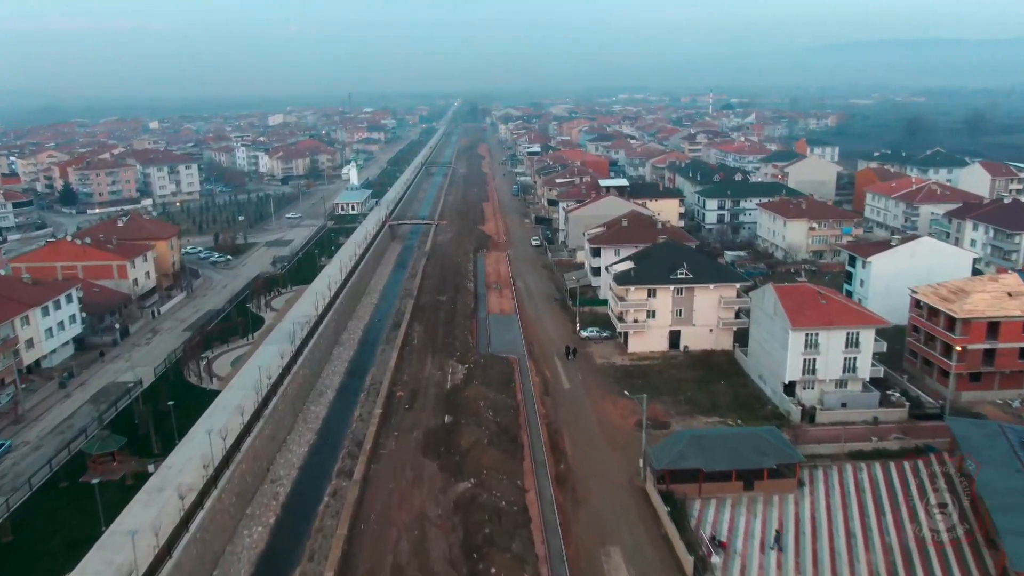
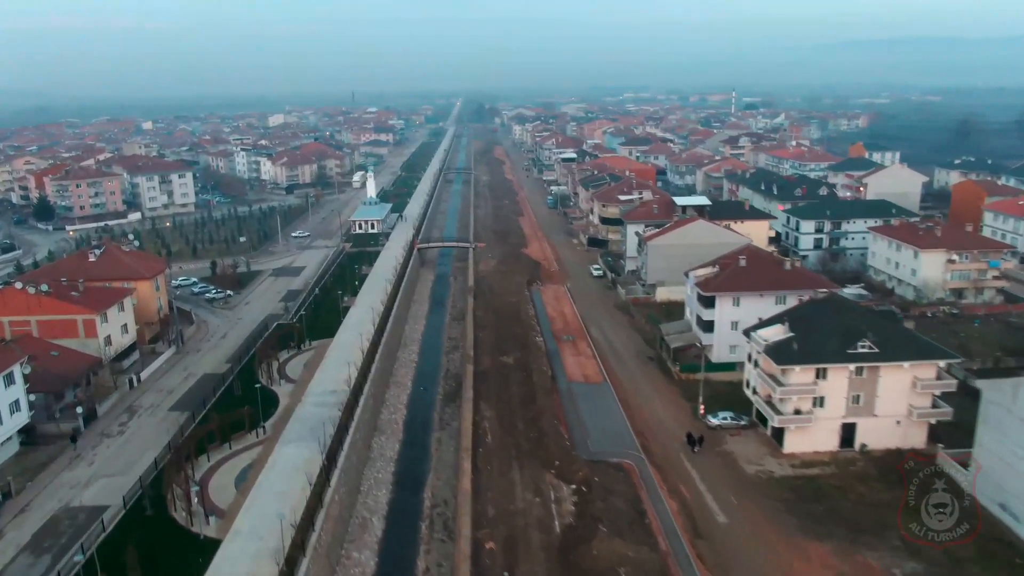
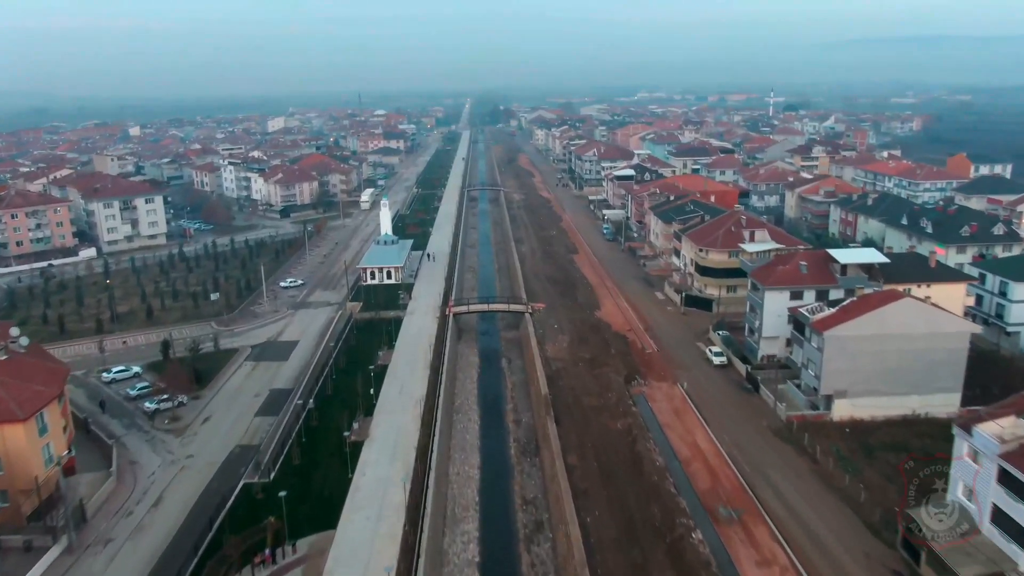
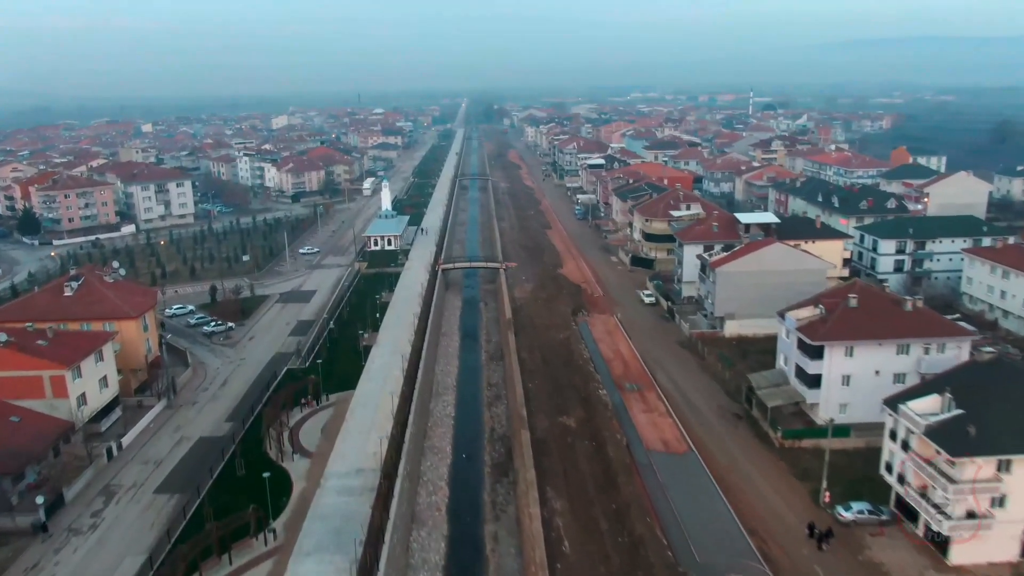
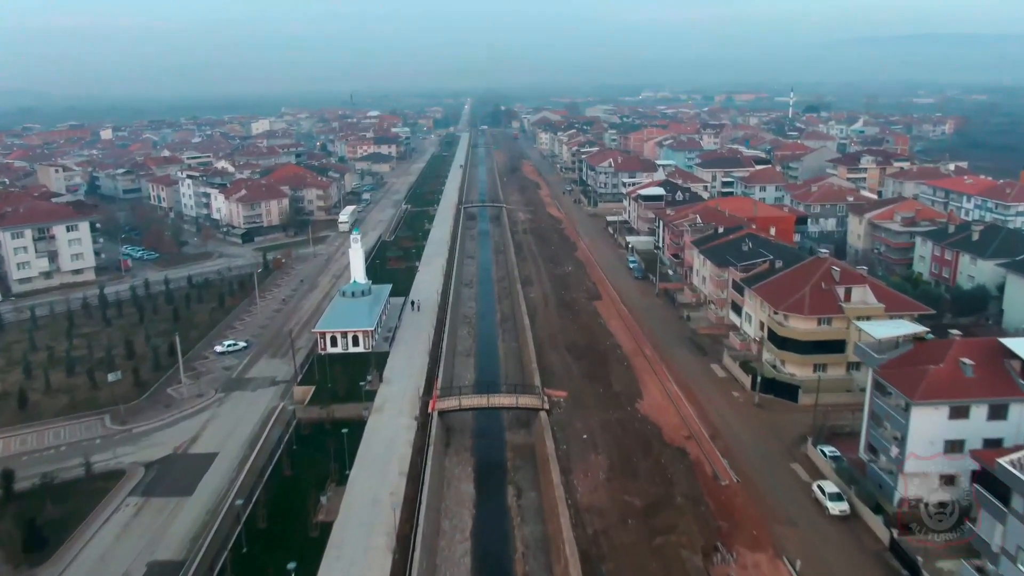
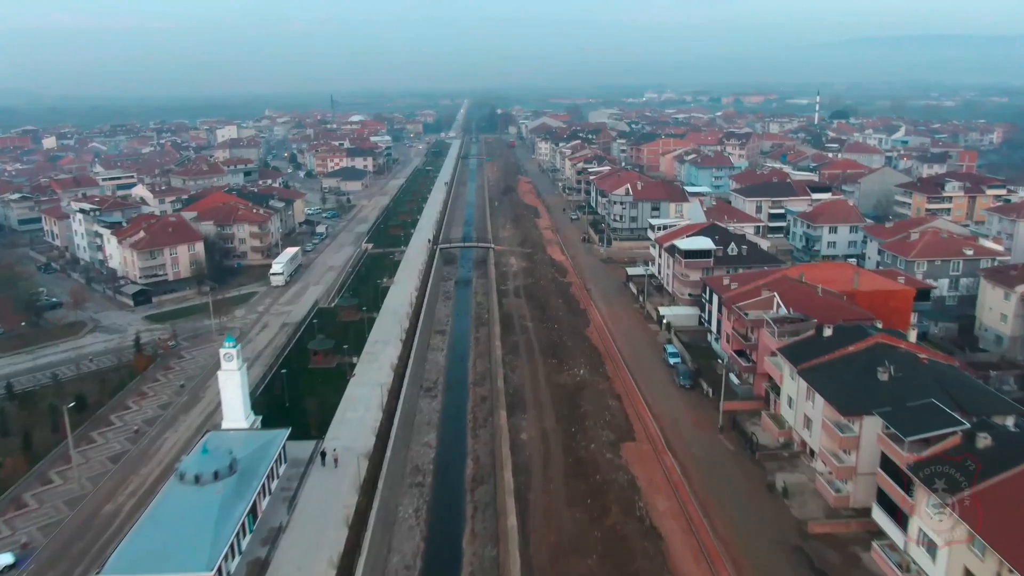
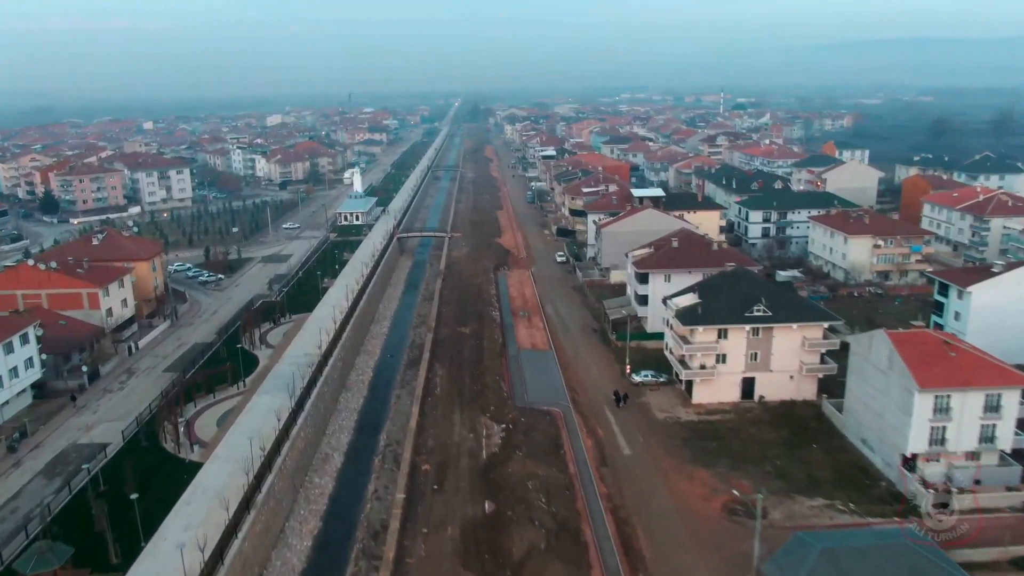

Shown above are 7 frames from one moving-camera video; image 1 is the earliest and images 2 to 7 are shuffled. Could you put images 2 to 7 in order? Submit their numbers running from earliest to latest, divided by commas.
7, 2, 4, 3, 5, 6
